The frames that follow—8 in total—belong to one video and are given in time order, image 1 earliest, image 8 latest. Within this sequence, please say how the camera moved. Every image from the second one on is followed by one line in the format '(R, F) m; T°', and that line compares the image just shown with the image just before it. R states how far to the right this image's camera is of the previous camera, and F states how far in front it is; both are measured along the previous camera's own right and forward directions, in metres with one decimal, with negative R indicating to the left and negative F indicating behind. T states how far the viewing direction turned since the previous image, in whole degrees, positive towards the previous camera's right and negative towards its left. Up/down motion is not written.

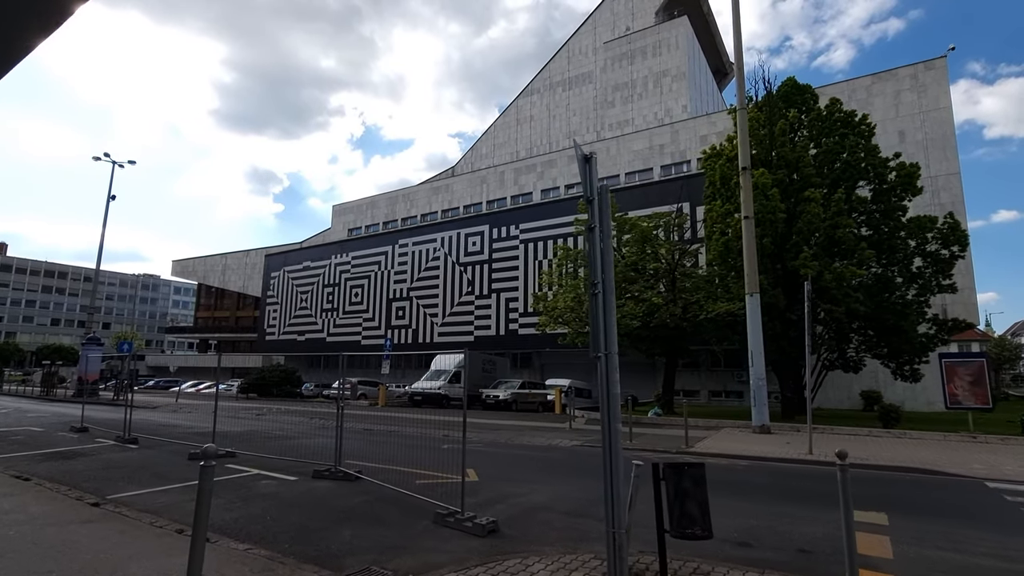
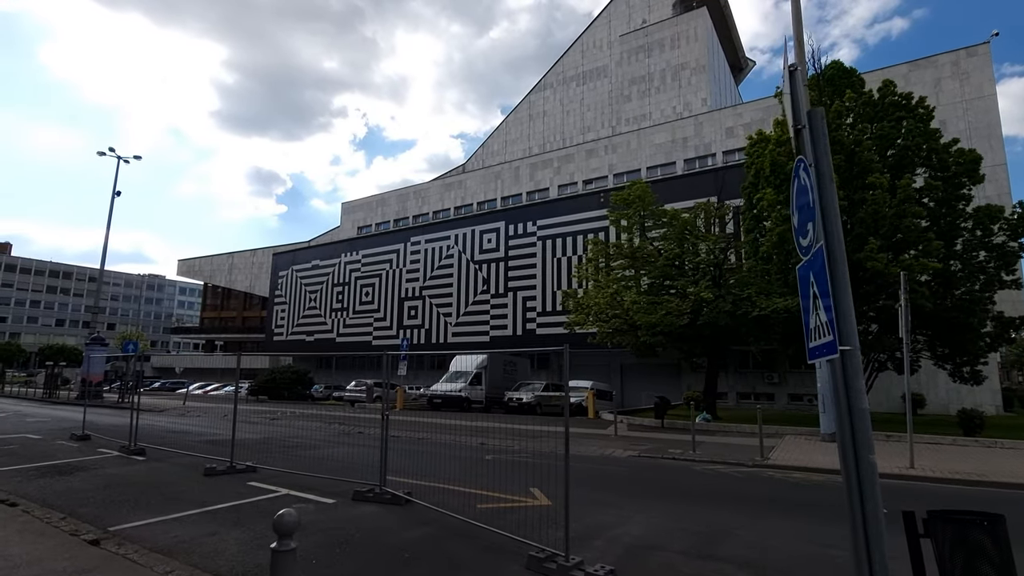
(-1.2, +1.6) m; 0°
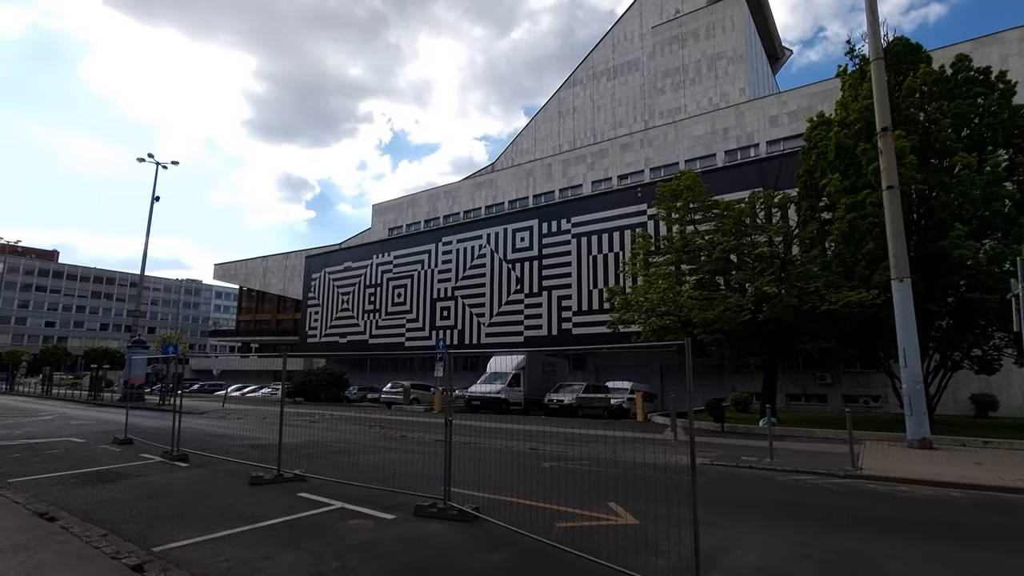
(-0.8, +0.9) m; -3°
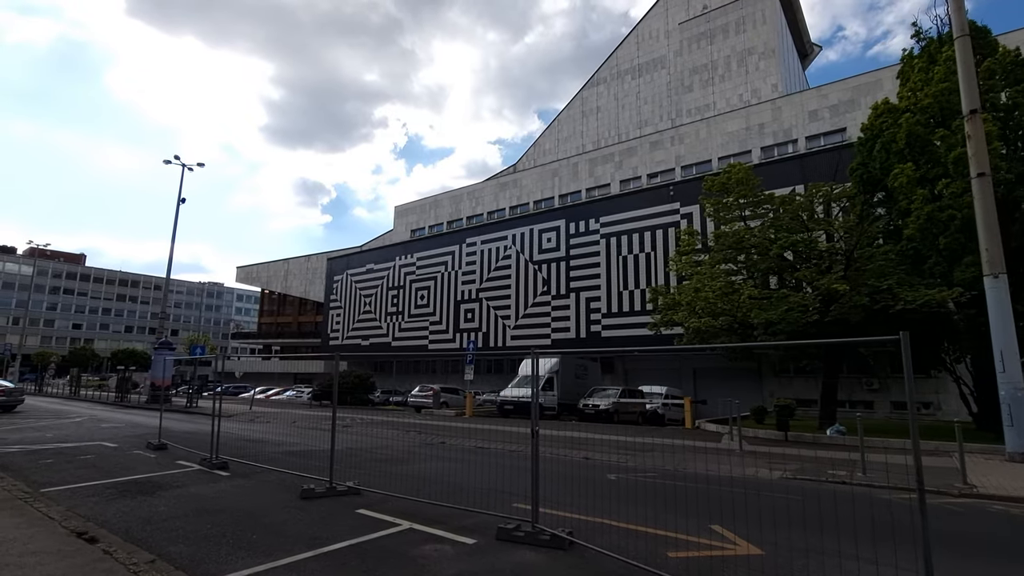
(-1.1, +1.0) m; -2°
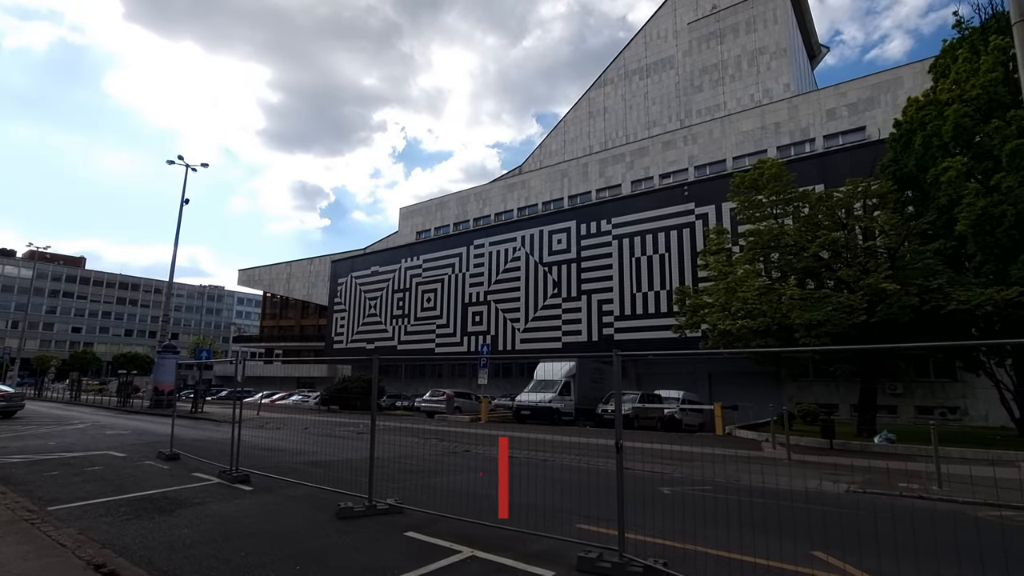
(-0.9, +0.9) m; 0°
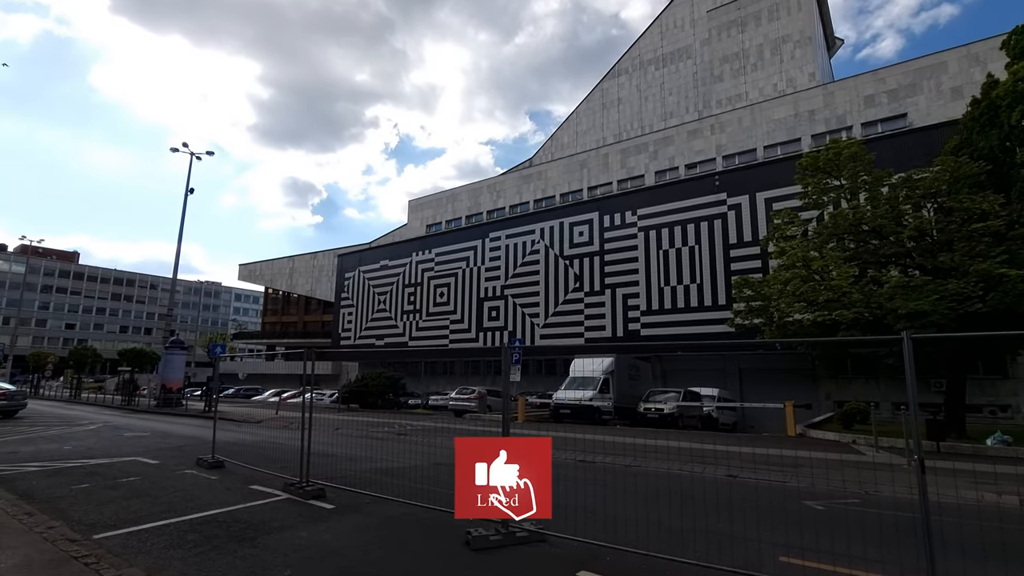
(-2.2, +1.7) m; +1°
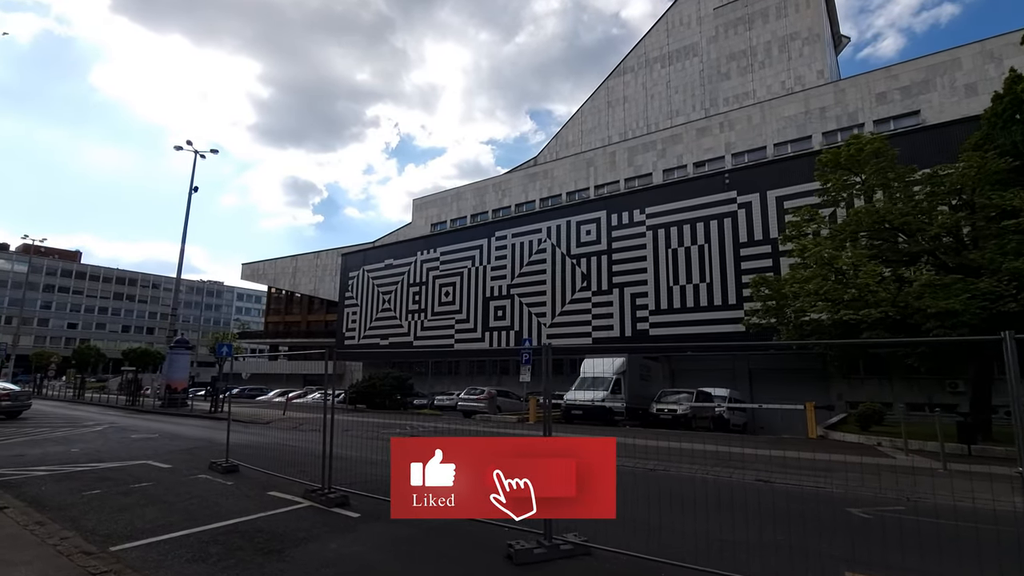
(-0.5, +0.4) m; 0°
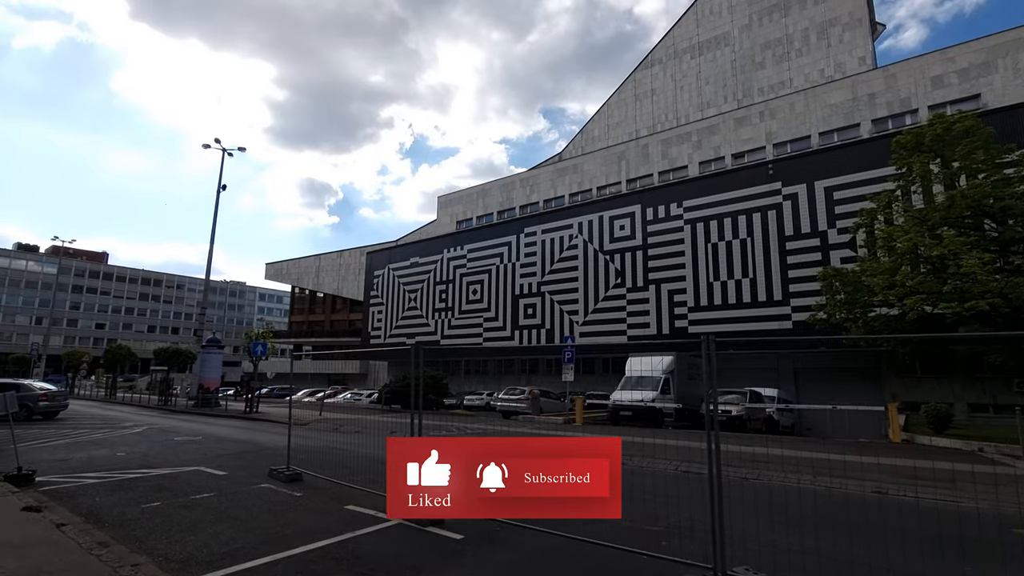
(-1.4, +1.0) m; -2°
